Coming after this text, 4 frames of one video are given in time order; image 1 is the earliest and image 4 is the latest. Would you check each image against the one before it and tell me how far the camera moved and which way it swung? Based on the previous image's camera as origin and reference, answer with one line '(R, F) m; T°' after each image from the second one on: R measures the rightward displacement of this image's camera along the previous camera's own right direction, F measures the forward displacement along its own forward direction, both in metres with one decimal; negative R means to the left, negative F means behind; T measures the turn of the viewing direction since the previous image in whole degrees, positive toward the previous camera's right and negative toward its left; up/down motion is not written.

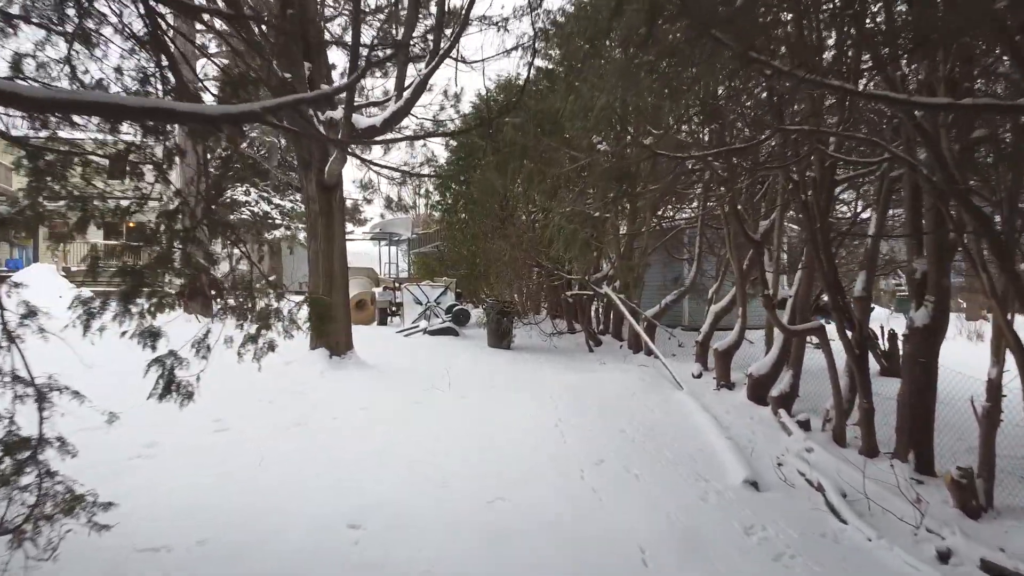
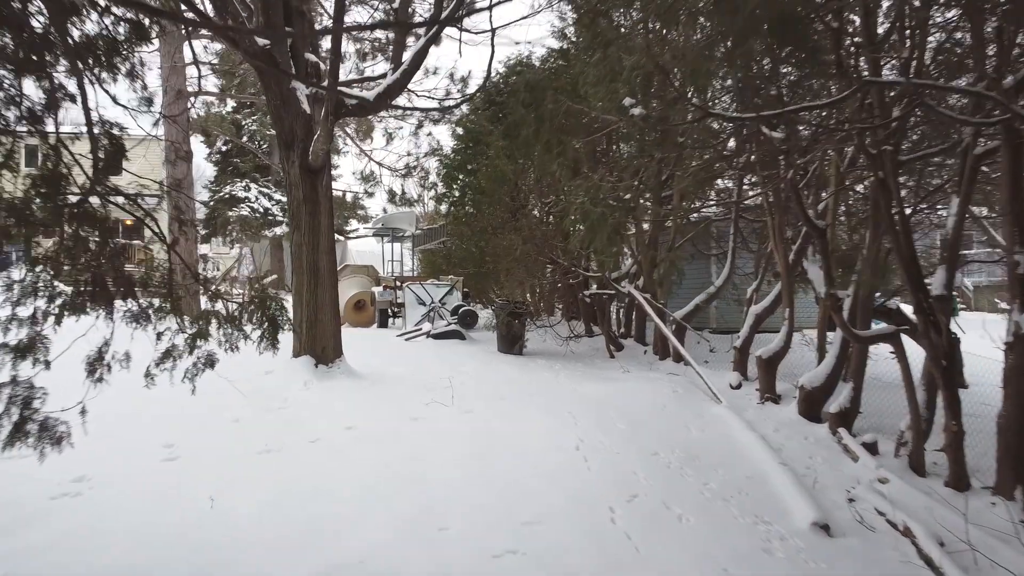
(0.0, +0.9) m; -1°
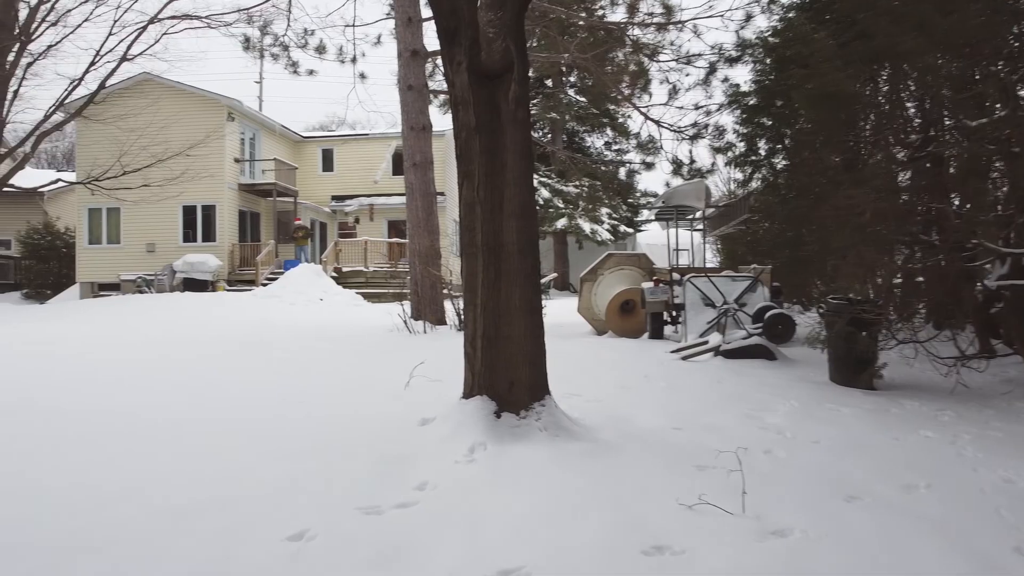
(-0.1, +2.9) m; -21°
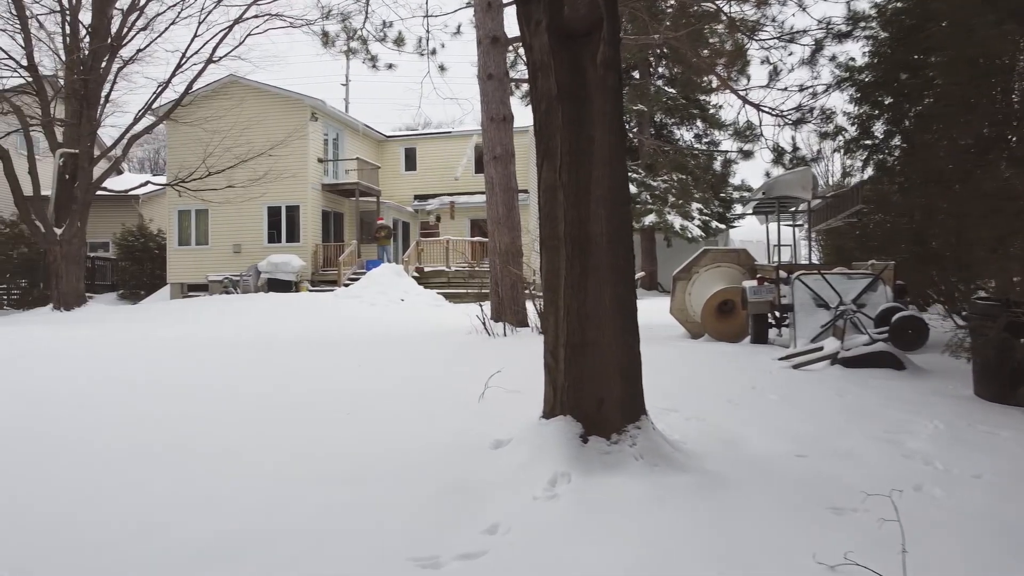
(0.0, +0.6) m; -6°
